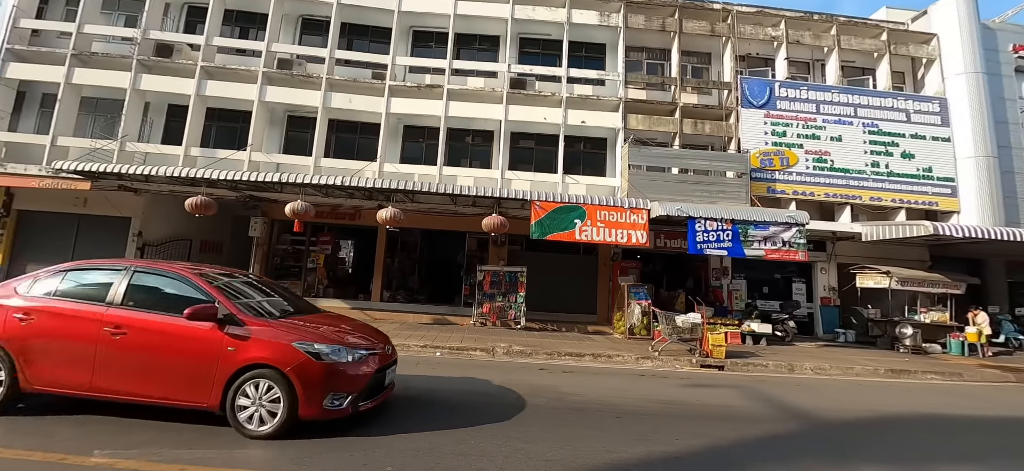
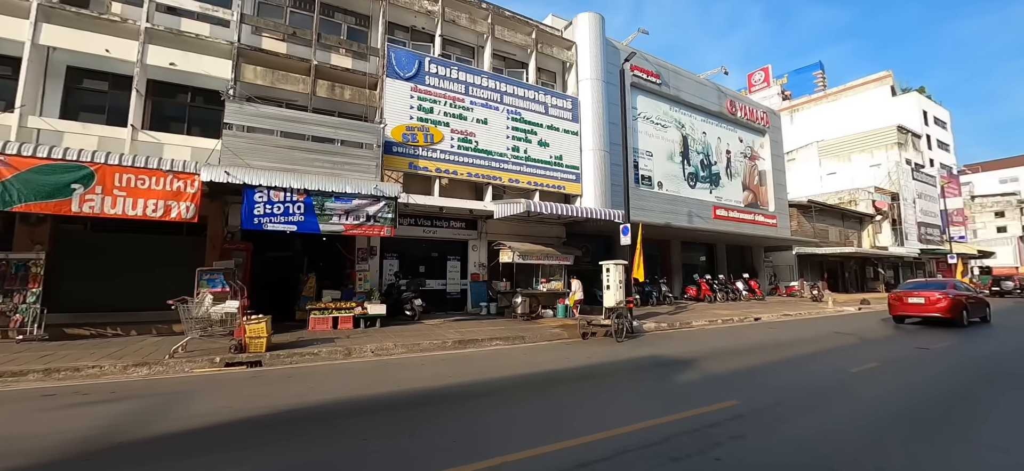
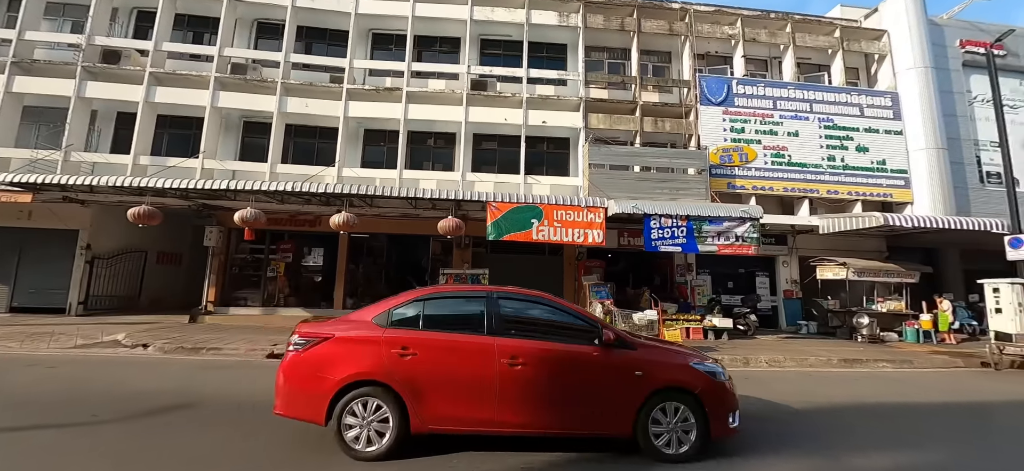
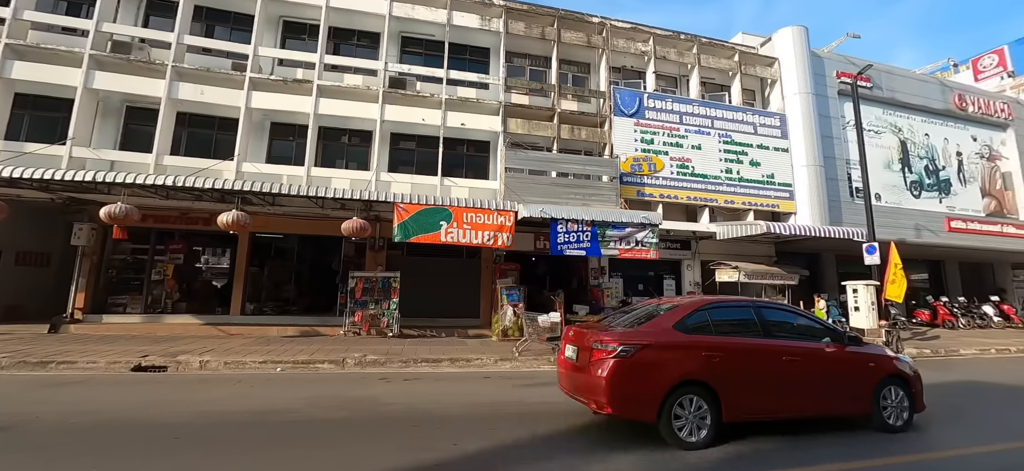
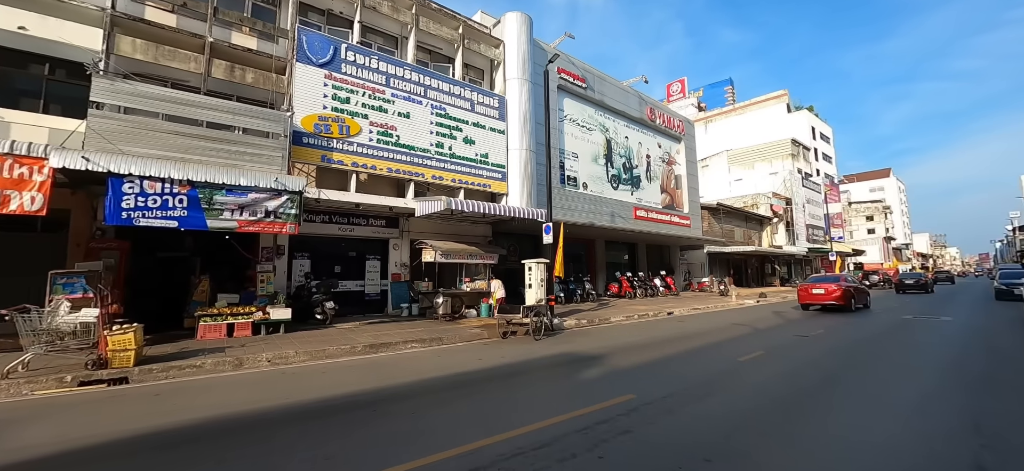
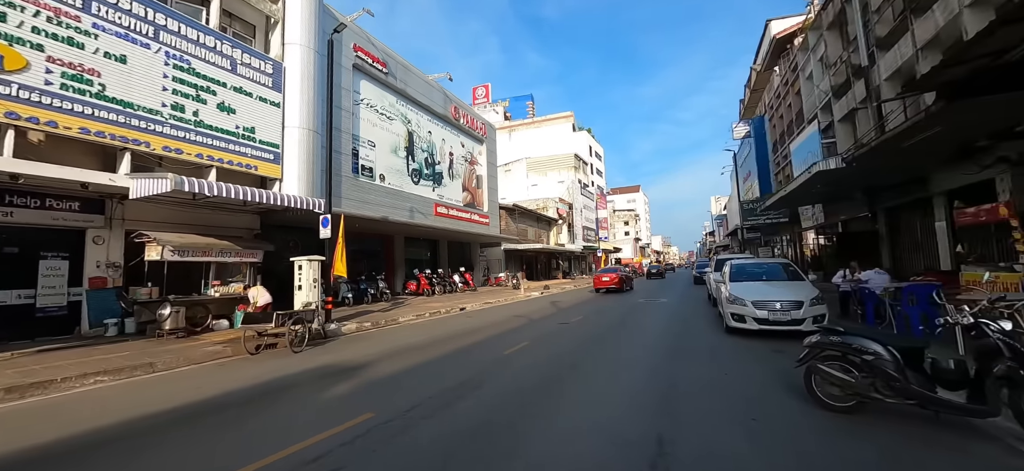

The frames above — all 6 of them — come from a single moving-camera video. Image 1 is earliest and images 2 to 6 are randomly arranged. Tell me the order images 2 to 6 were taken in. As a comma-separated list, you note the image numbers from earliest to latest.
3, 4, 2, 5, 6
